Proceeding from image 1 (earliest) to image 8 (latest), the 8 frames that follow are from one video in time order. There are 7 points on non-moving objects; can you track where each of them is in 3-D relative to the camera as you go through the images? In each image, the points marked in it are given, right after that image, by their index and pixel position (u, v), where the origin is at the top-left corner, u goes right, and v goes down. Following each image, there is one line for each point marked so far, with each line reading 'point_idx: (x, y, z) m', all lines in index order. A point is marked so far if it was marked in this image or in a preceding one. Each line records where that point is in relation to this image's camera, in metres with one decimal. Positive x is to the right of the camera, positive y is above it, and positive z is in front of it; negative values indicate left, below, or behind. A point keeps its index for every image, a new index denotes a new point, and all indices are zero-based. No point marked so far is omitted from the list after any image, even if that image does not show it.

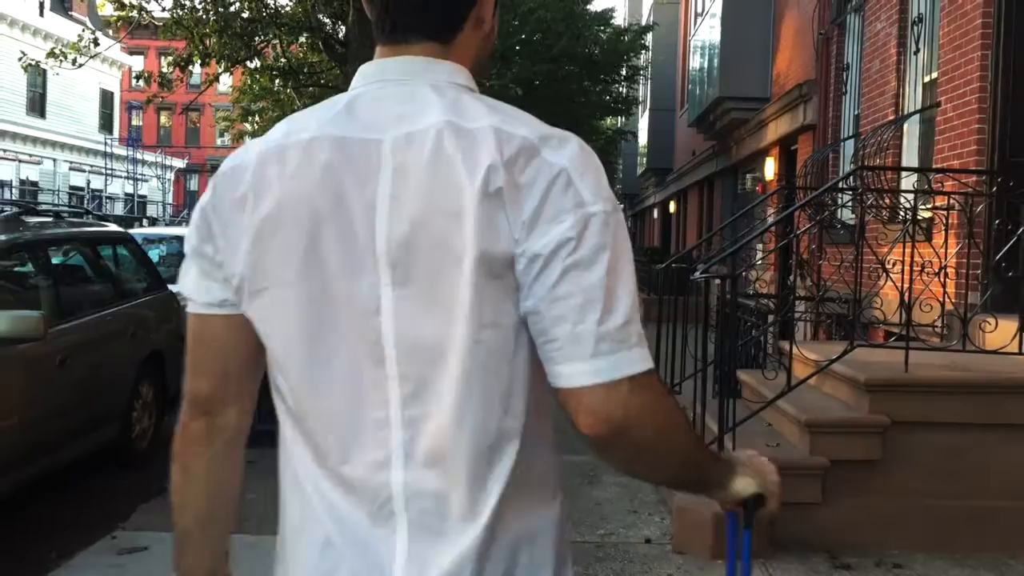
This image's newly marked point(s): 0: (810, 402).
0: (+1.6, -0.6, +4.9) m
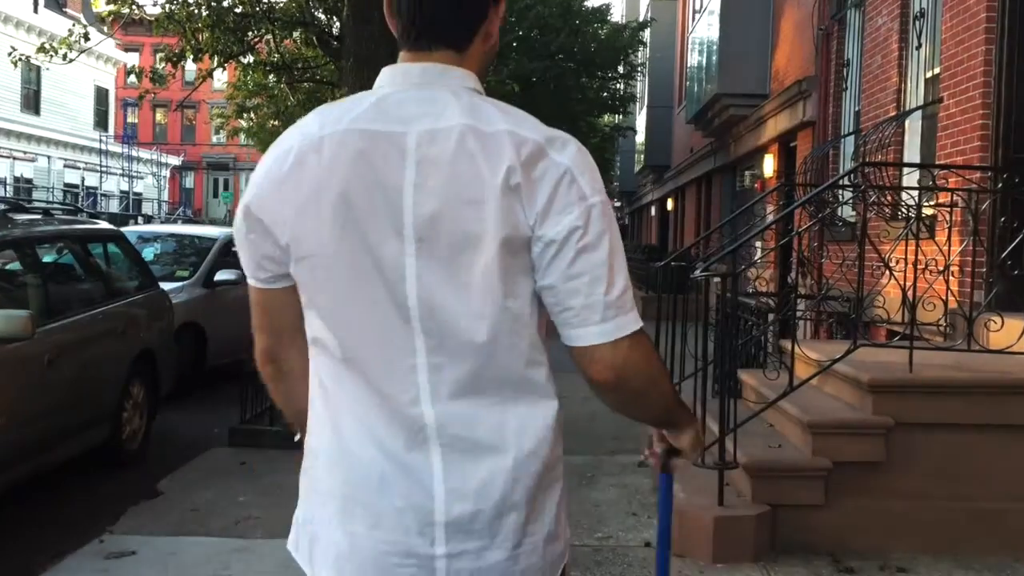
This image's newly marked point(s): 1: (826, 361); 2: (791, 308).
0: (+1.5, -0.6, +4.8) m
1: (+1.6, -0.4, +4.9) m
2: (+1.8, -0.1, +6.2) m
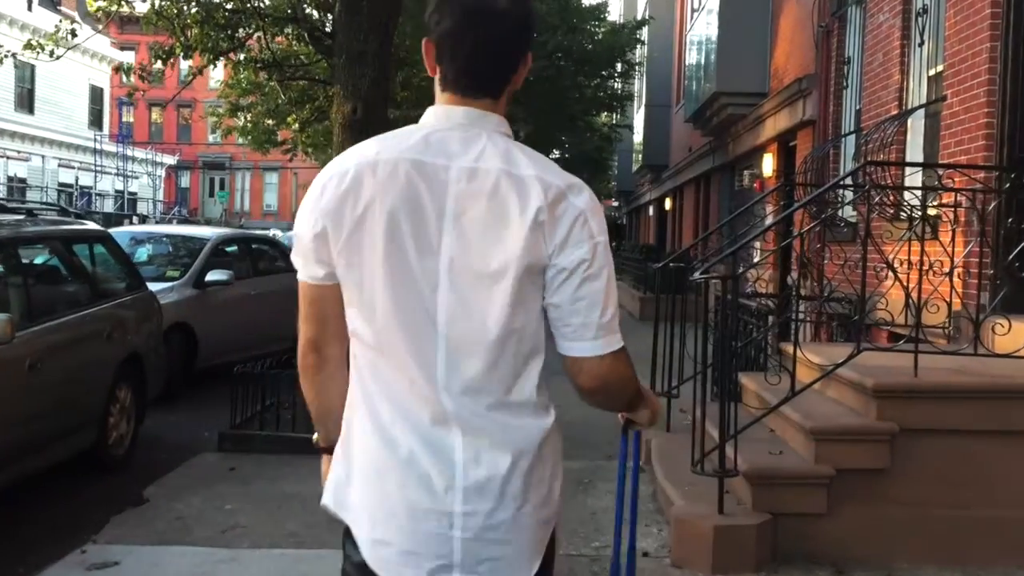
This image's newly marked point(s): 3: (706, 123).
0: (+1.5, -0.6, +4.7) m
1: (+1.6, -0.4, +4.8) m
2: (+1.8, -0.1, +6.1) m
3: (+3.1, +2.6, +15.0) m
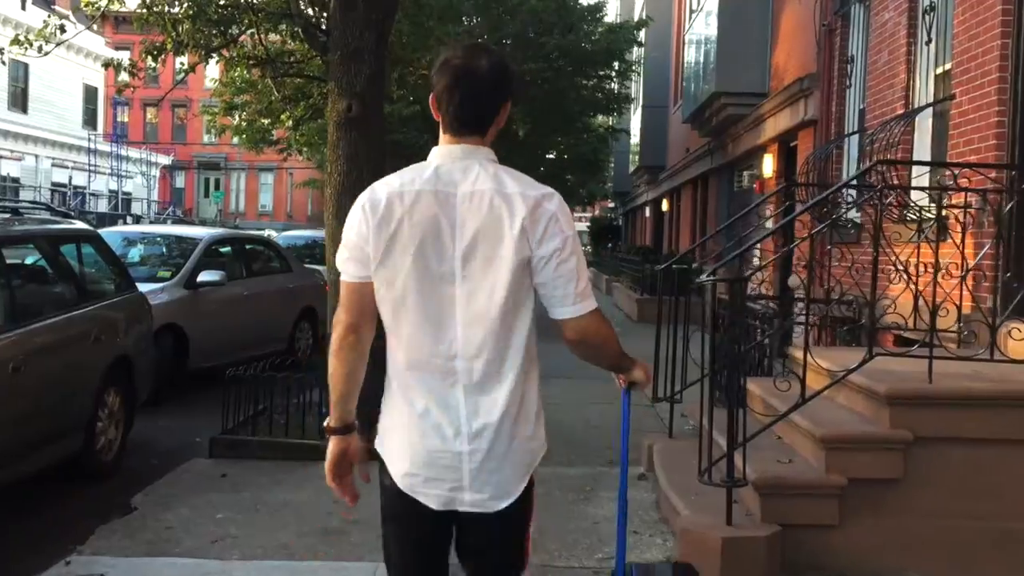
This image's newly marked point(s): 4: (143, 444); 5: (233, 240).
0: (+1.5, -0.6, +4.6) m
1: (+1.6, -0.4, +4.7) m
2: (+1.8, -0.2, +5.9) m
3: (+3.0, +2.6, +14.8) m
4: (-2.7, -1.2, +7.0) m
5: (-3.0, +0.5, +10.3) m
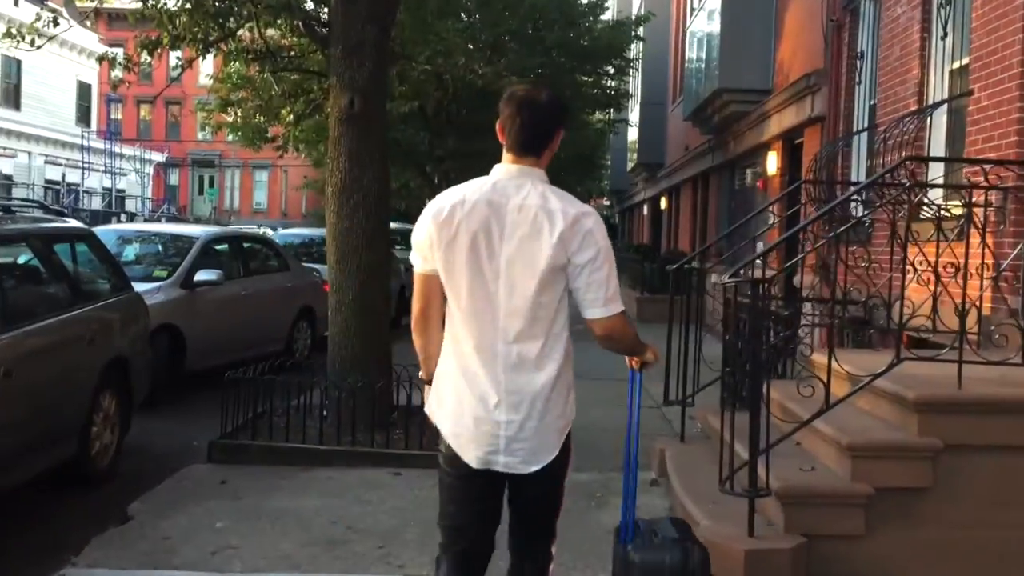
0: (+1.6, -0.6, +4.4) m
1: (+1.7, -0.4, +4.5) m
2: (+1.8, -0.2, +5.8) m
3: (+3.0, +2.6, +14.7) m
4: (-2.7, -1.2, +6.8) m
5: (-3.0, +0.5, +10.1) m
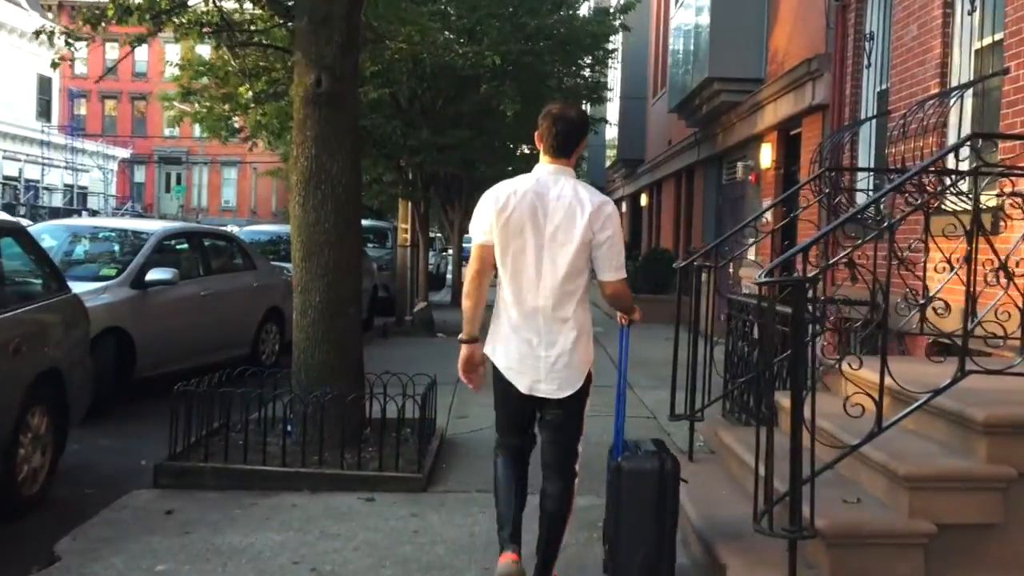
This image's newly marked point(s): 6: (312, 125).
0: (+1.5, -0.6, +3.8) m
1: (+1.6, -0.4, +3.9) m
2: (+1.8, -0.2, +5.2) m
3: (+2.7, +2.6, +14.1) m
4: (-2.8, -1.2, +6.1) m
5: (-3.1, +0.5, +9.3) m
6: (-1.3, +1.0, +6.1) m
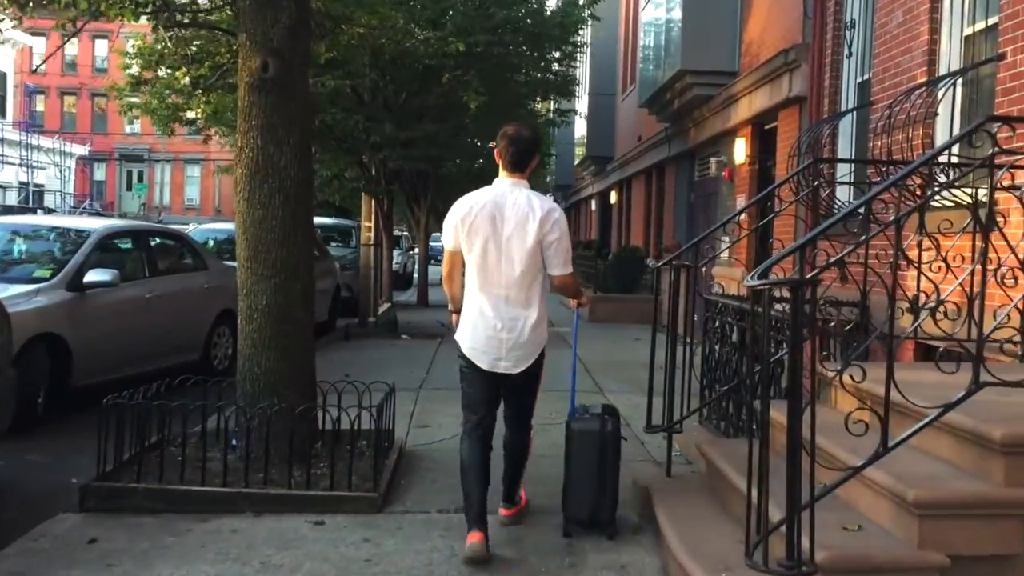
0: (+1.4, -0.6, +3.4) m
1: (+1.5, -0.4, +3.5) m
2: (+1.6, -0.2, +4.8) m
3: (+2.2, +2.6, +13.7) m
4: (-3.0, -1.2, +5.6) m
5: (-3.5, +0.5, +8.8) m
6: (-1.5, +1.0, +5.6) m
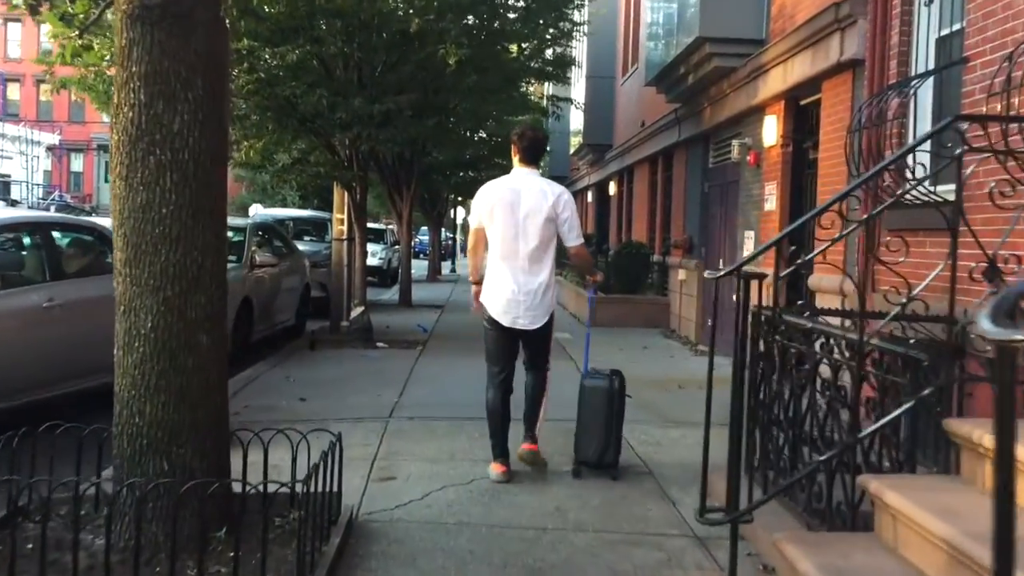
0: (+1.4, -0.7, +1.7) m
1: (+1.5, -0.5, +1.8) m
2: (+1.6, -0.2, +3.1) m
3: (+2.1, +2.6, +12.1) m
4: (-3.0, -1.2, +3.9) m
5: (-3.5, +0.5, +7.1) m
6: (-1.5, +1.0, +3.9) m
